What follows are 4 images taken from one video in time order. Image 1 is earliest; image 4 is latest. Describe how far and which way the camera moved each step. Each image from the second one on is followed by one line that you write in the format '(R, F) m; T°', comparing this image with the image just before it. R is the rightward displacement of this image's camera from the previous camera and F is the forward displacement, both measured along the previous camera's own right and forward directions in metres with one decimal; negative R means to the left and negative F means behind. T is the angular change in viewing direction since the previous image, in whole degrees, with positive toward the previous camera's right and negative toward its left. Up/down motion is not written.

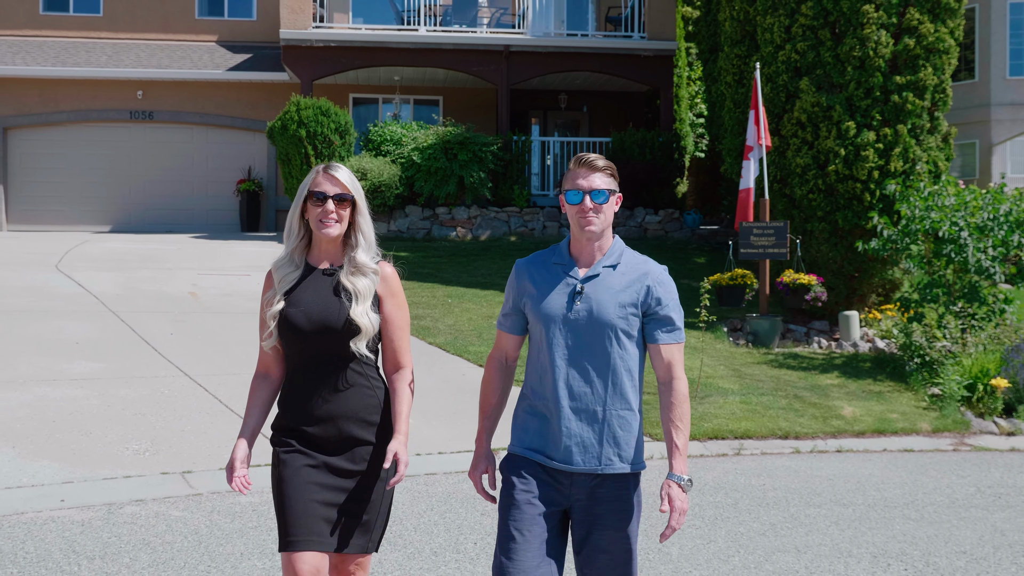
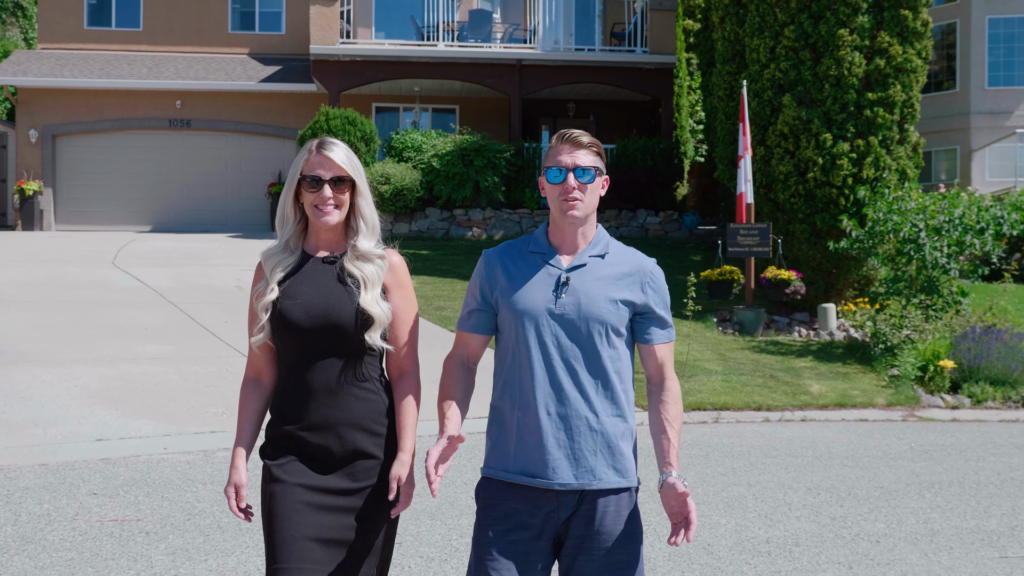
(0.0, -1.2) m; -1°
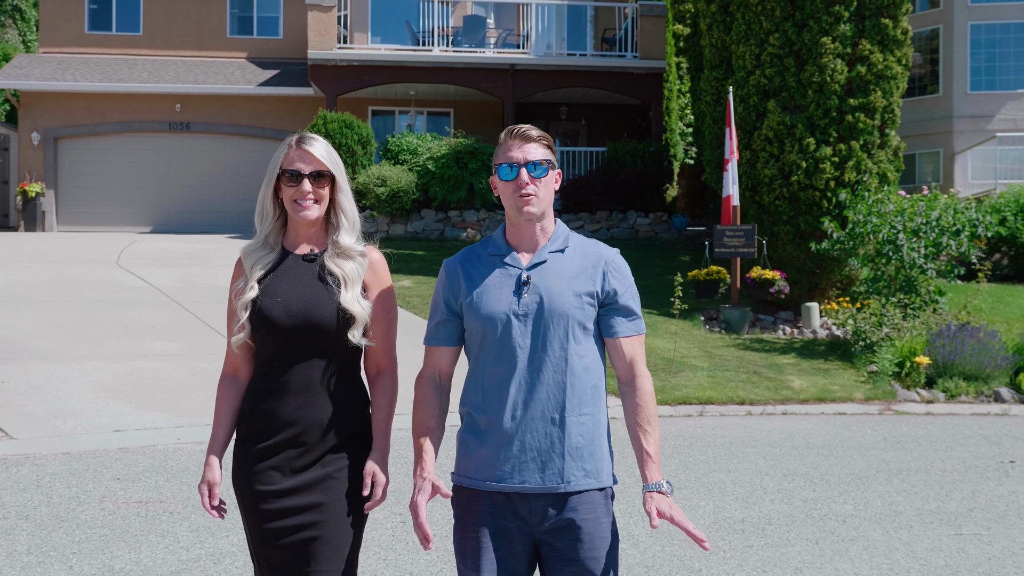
(0.0, -0.3) m; 0°
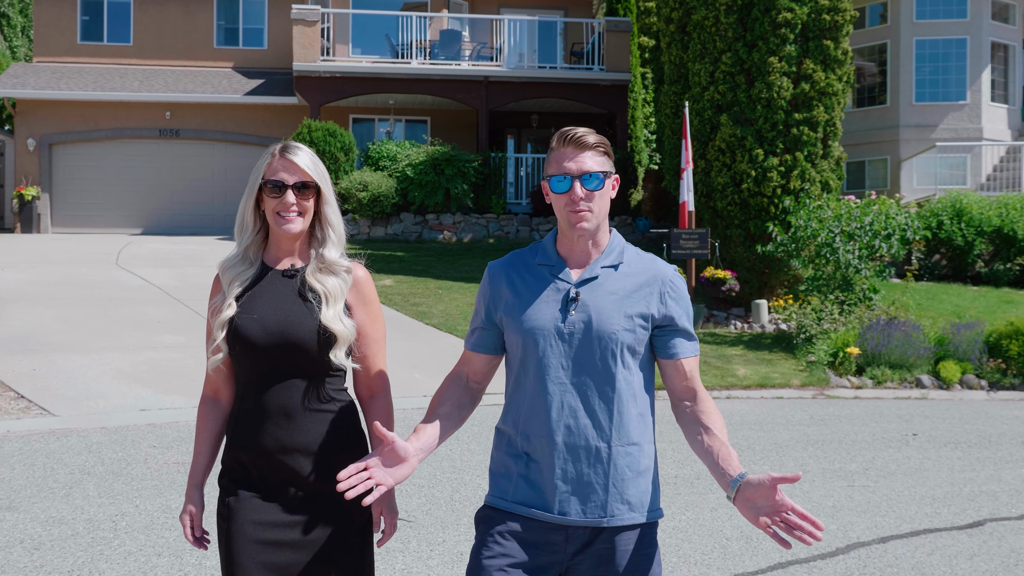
(0.0, -0.9) m; +2°
